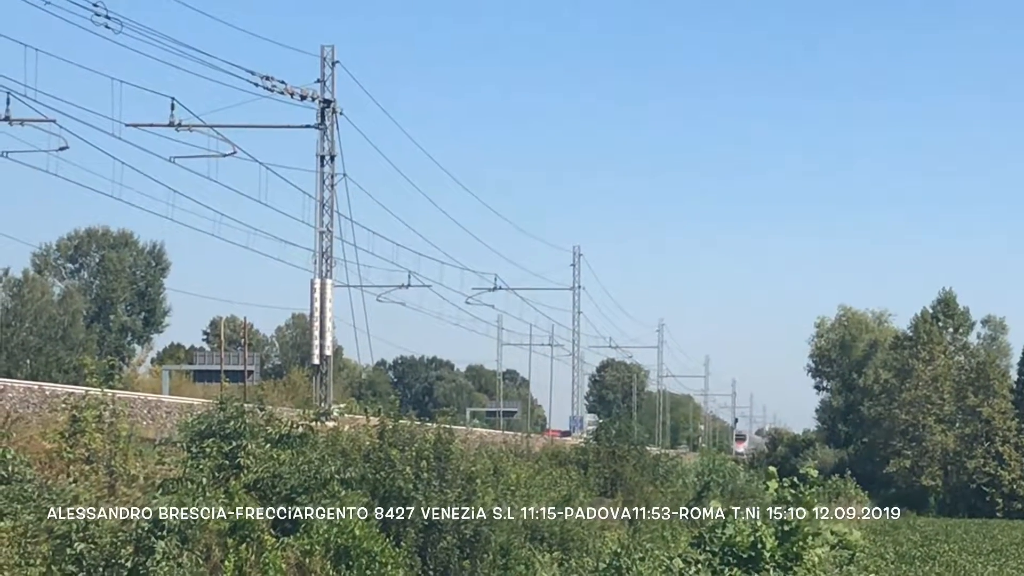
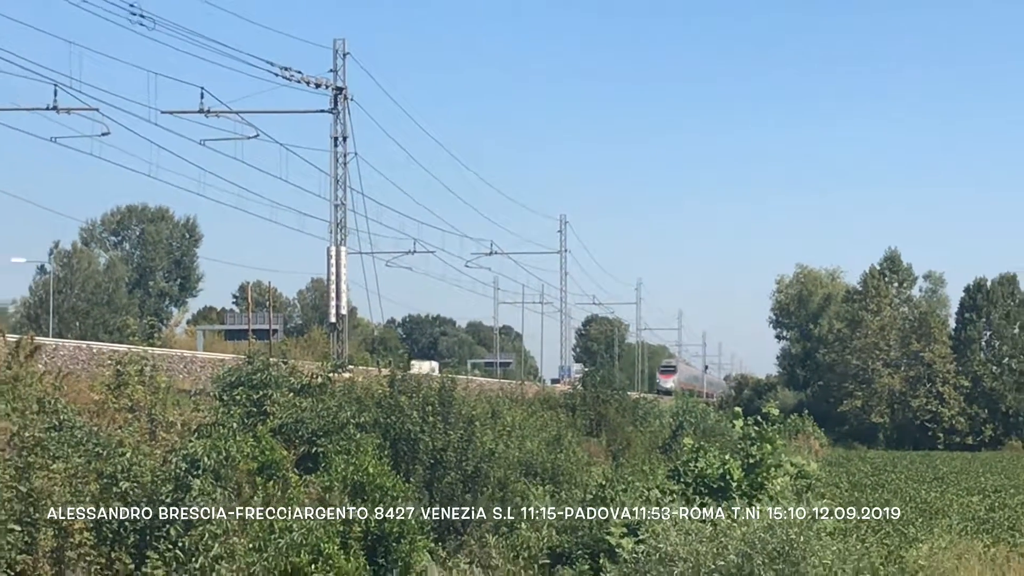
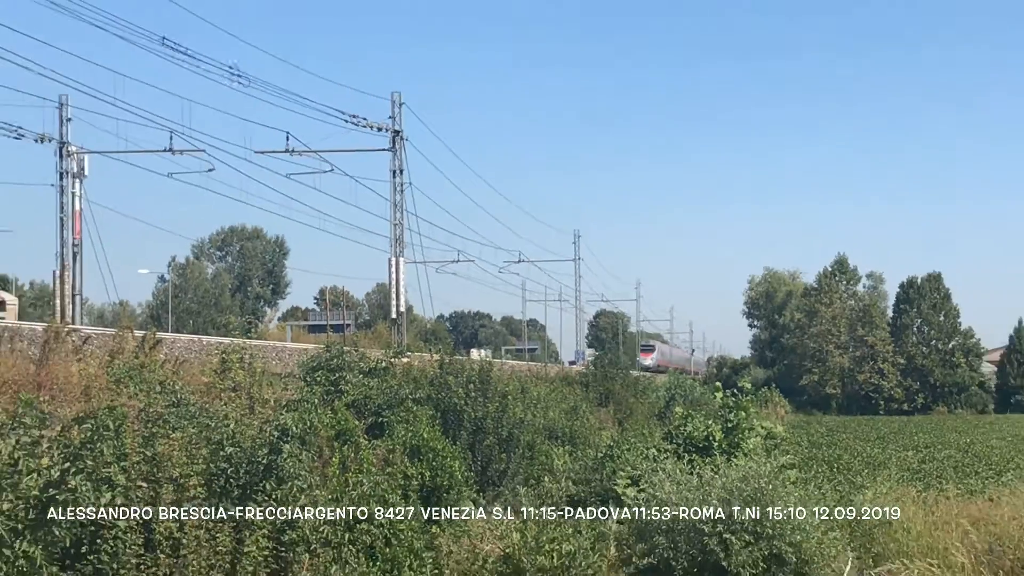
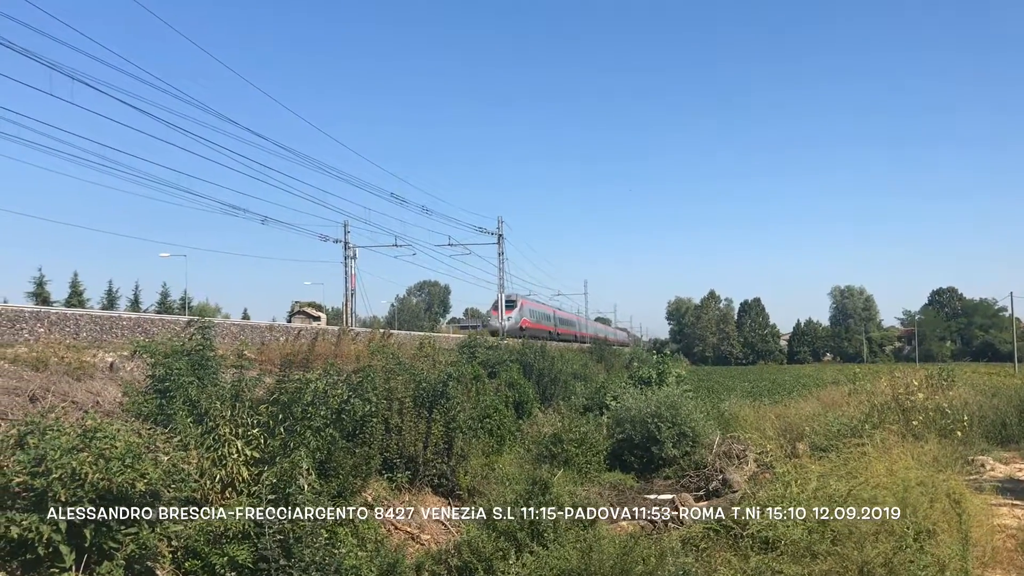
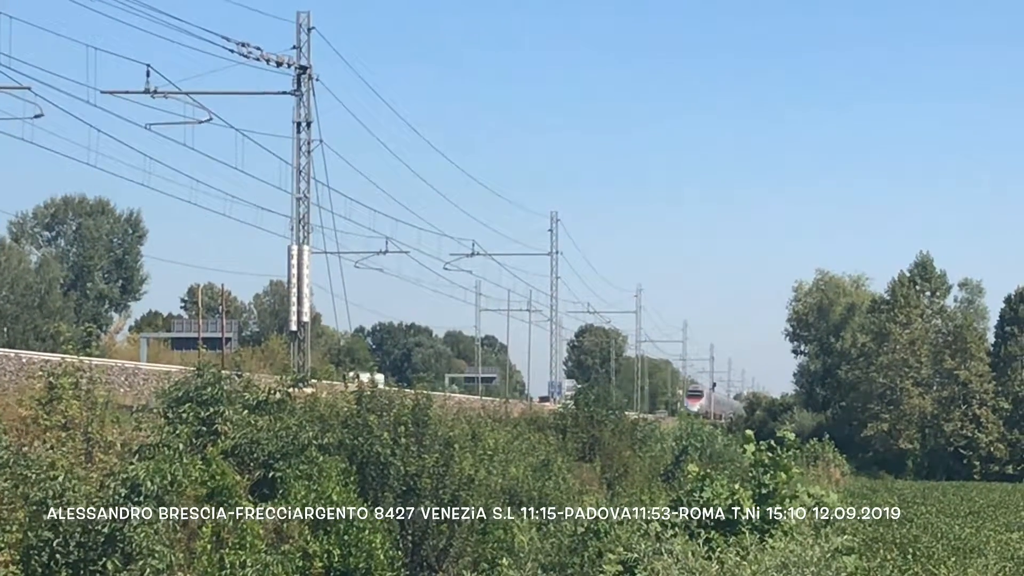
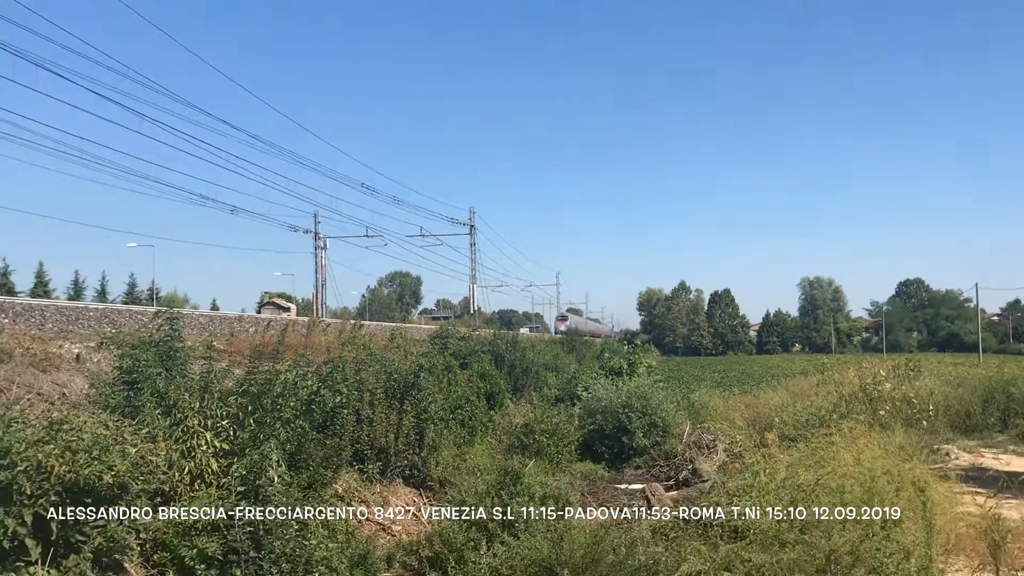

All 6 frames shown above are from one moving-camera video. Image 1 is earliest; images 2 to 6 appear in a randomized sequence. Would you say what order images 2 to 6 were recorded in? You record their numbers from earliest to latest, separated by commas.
5, 2, 3, 6, 4
